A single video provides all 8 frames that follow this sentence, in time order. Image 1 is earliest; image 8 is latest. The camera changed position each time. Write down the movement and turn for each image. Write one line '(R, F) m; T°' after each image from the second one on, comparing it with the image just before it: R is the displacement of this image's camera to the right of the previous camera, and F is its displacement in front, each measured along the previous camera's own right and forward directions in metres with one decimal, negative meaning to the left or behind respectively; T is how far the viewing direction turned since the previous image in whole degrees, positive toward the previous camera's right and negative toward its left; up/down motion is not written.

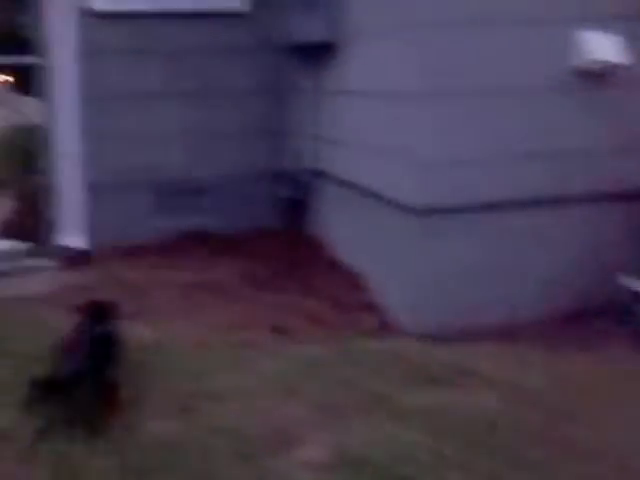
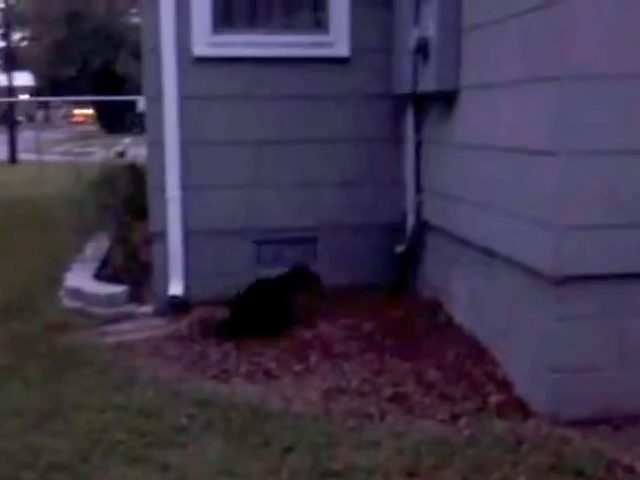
(+0.2, +0.3) m; -8°
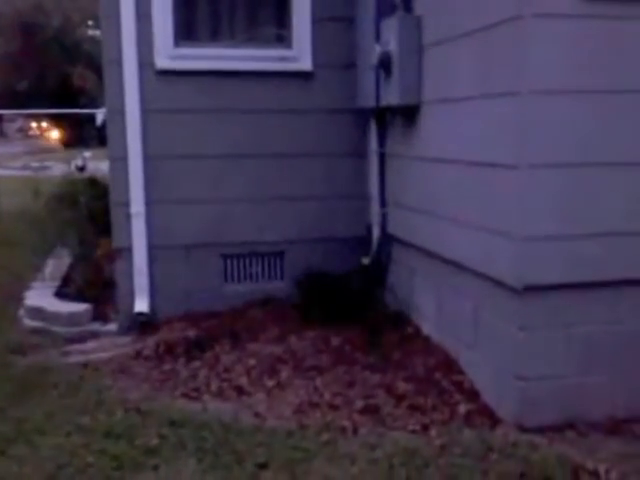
(-0.1, -0.1) m; +2°
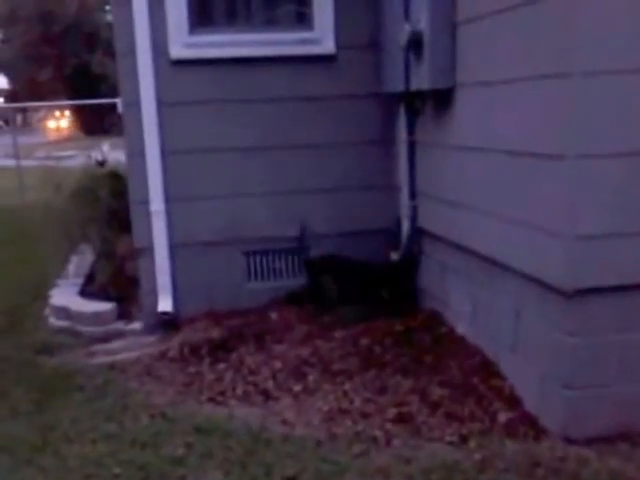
(0.0, +0.3) m; -1°
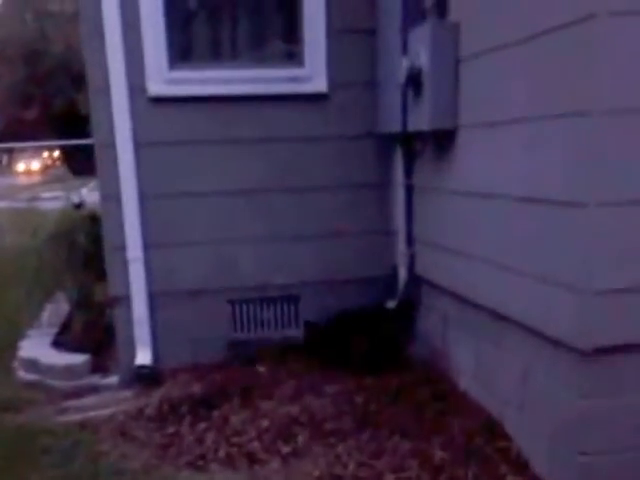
(0.0, +0.4) m; +1°
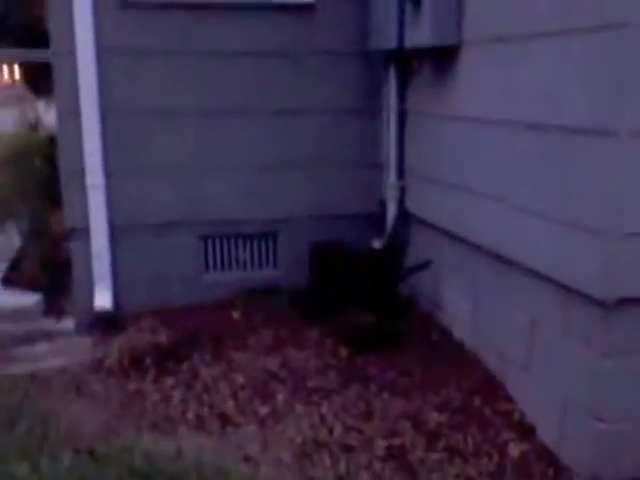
(-0.1, +0.6) m; +2°
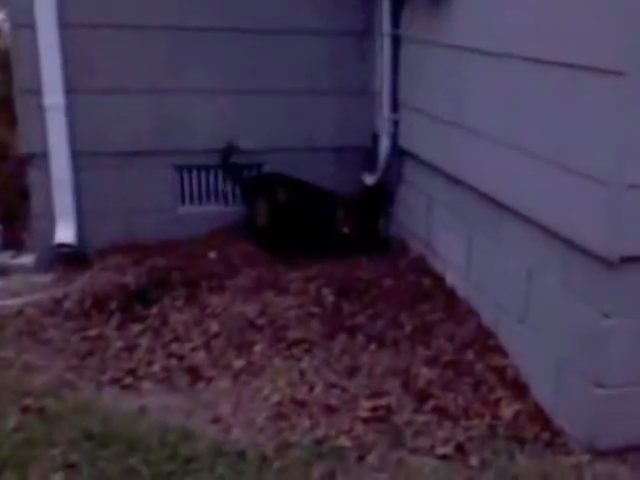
(0.0, +0.4) m; +1°
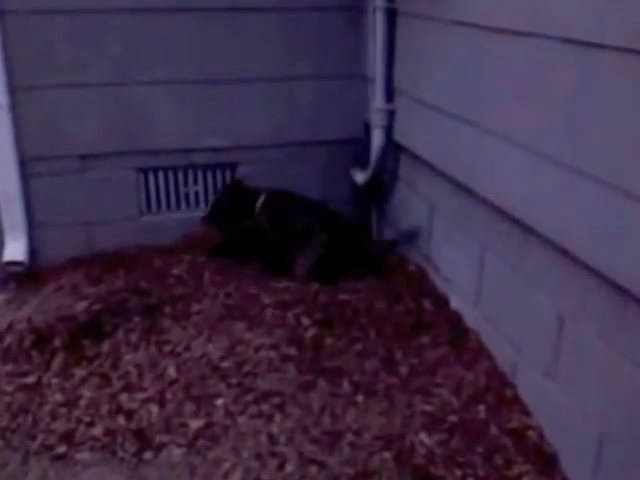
(+0.2, +0.7) m; -2°
